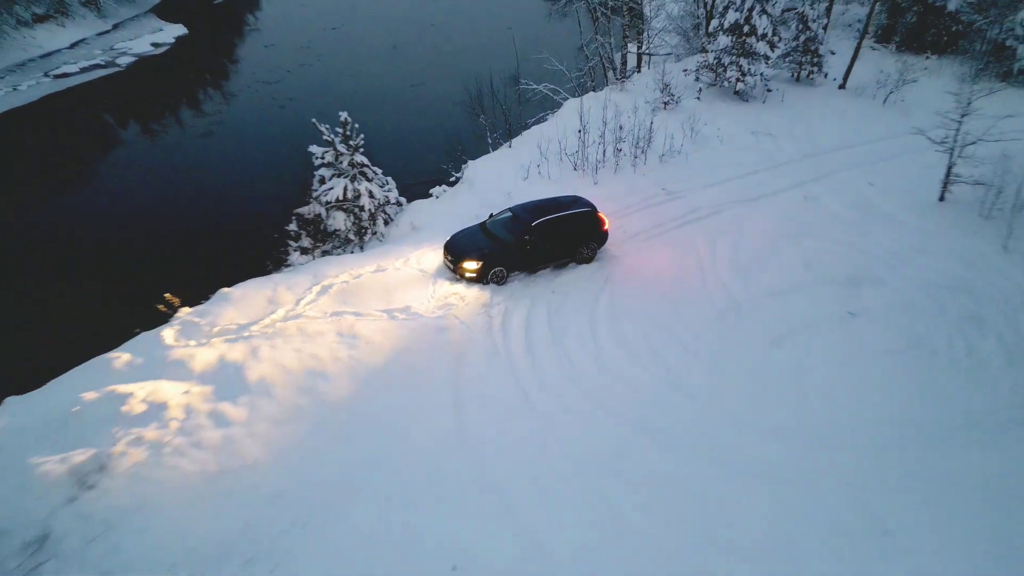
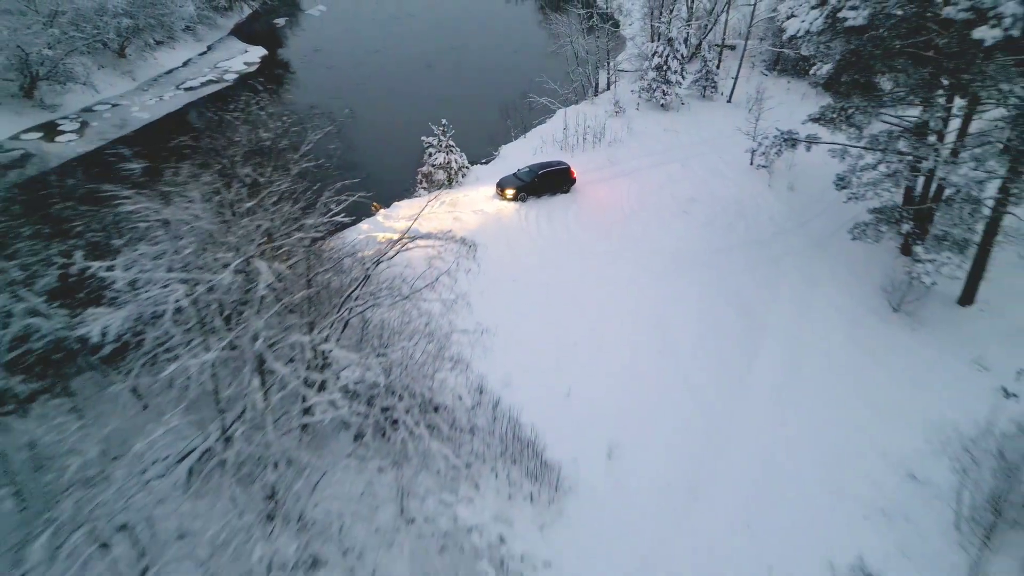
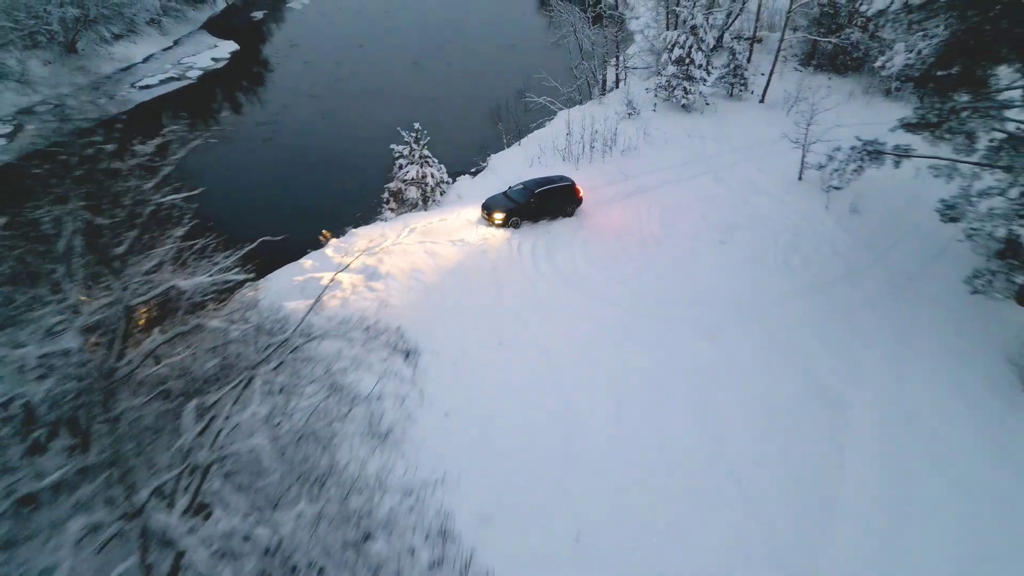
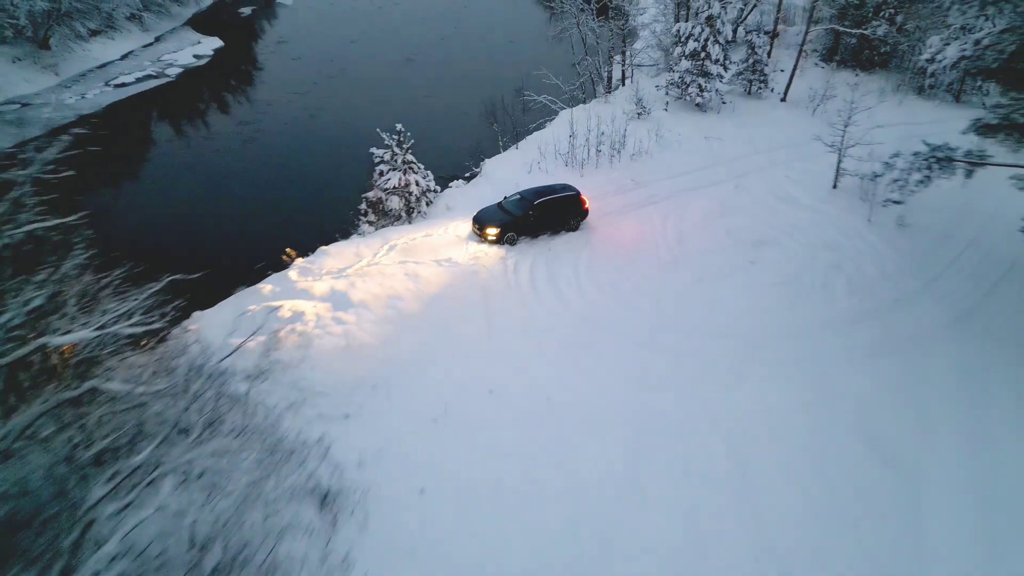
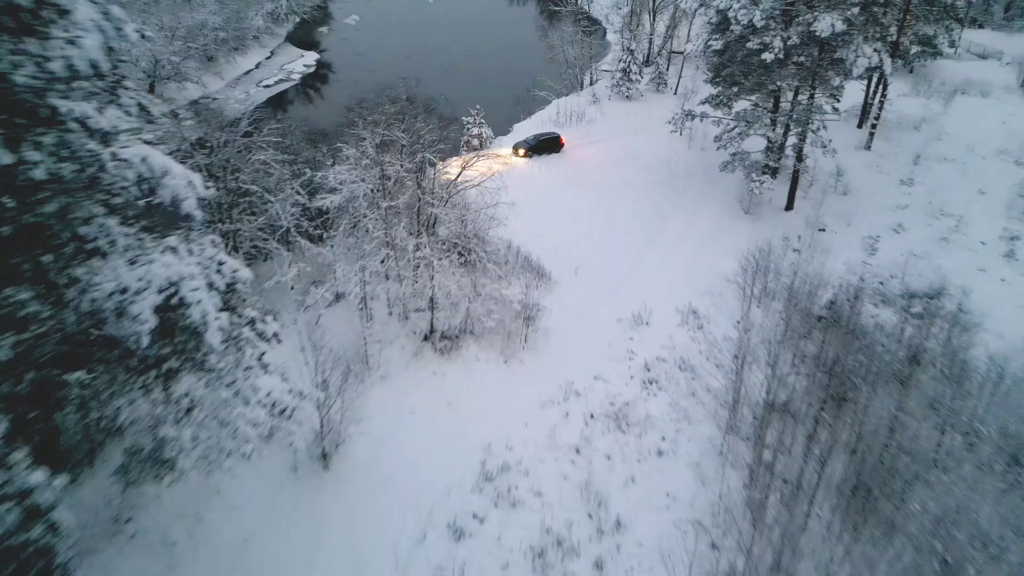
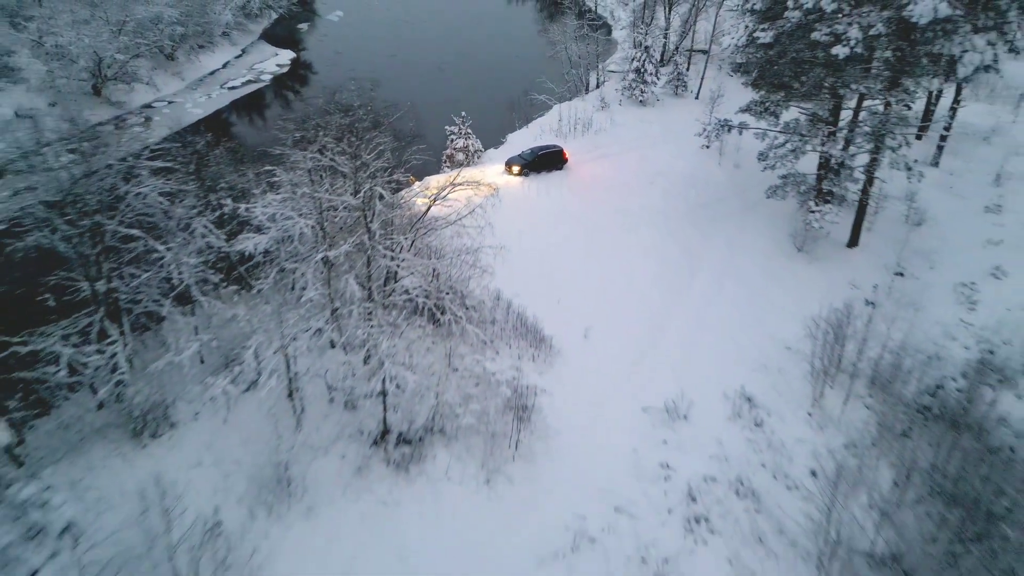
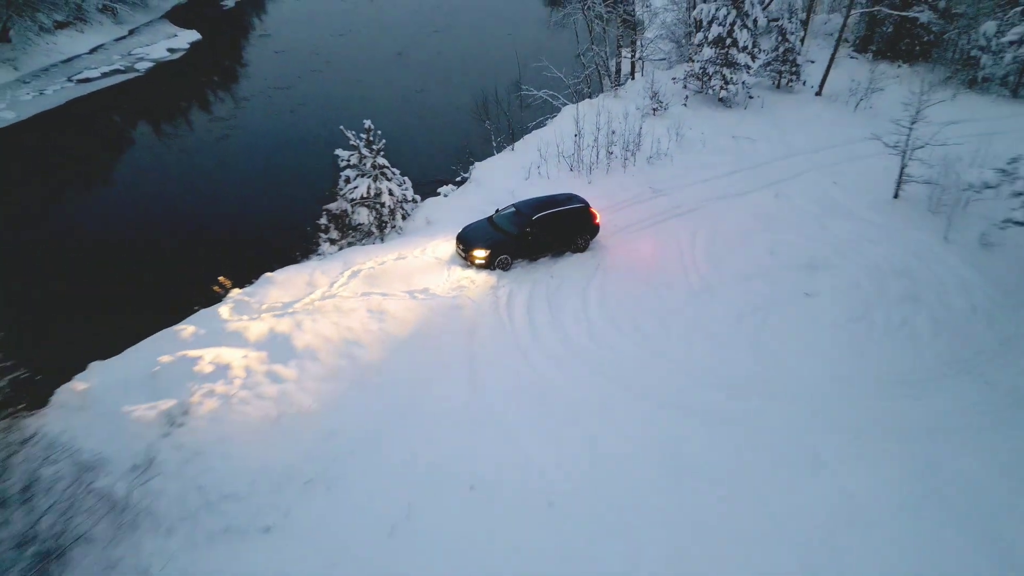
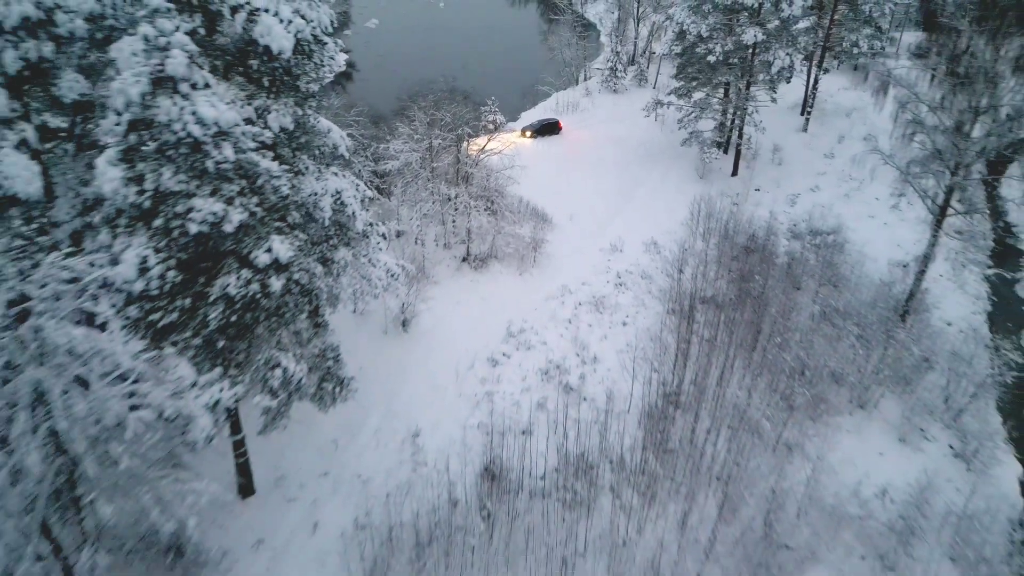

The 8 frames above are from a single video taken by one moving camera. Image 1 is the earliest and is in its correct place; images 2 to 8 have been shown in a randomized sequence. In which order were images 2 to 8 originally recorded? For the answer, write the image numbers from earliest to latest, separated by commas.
7, 4, 3, 2, 6, 5, 8
